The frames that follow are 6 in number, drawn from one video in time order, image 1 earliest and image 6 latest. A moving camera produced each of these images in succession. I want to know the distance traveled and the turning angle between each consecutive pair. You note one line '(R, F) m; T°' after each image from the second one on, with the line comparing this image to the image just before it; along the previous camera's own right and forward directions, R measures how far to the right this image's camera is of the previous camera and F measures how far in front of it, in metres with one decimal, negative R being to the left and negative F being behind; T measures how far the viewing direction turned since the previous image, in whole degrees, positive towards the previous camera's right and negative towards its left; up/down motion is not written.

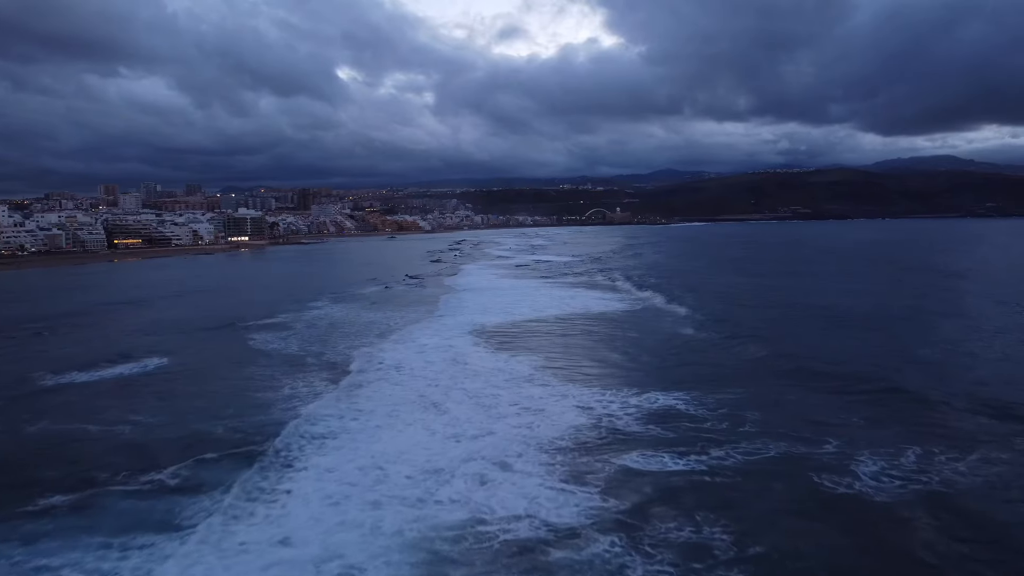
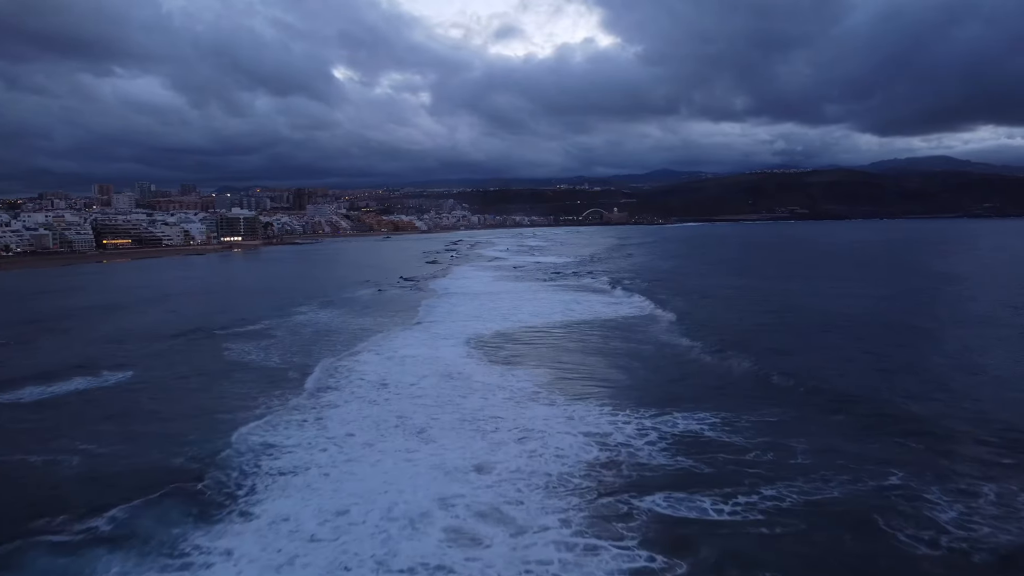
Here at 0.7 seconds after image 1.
(-0.1, +0.6) m; 0°
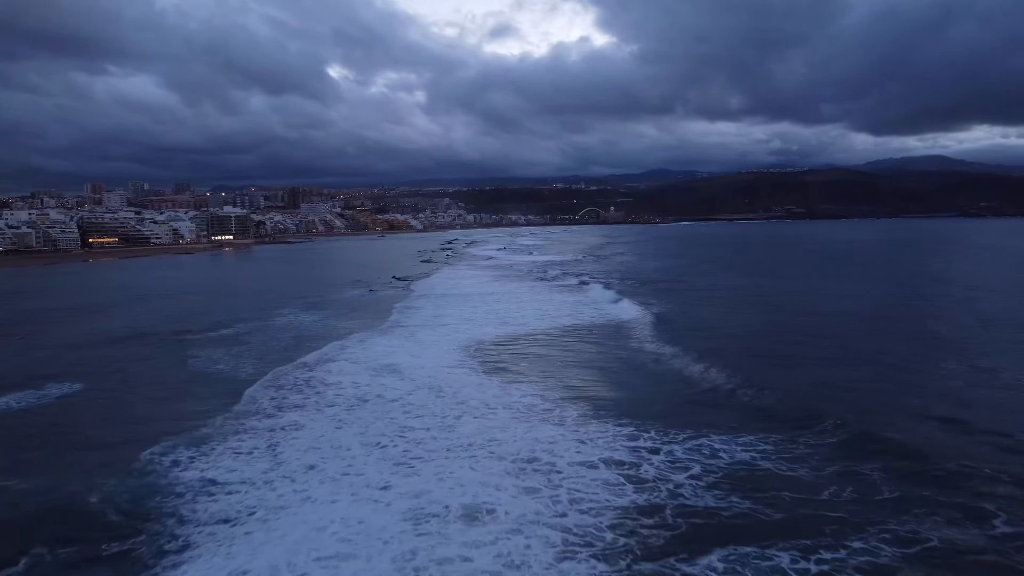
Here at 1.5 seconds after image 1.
(-0.1, +0.7) m; 0°
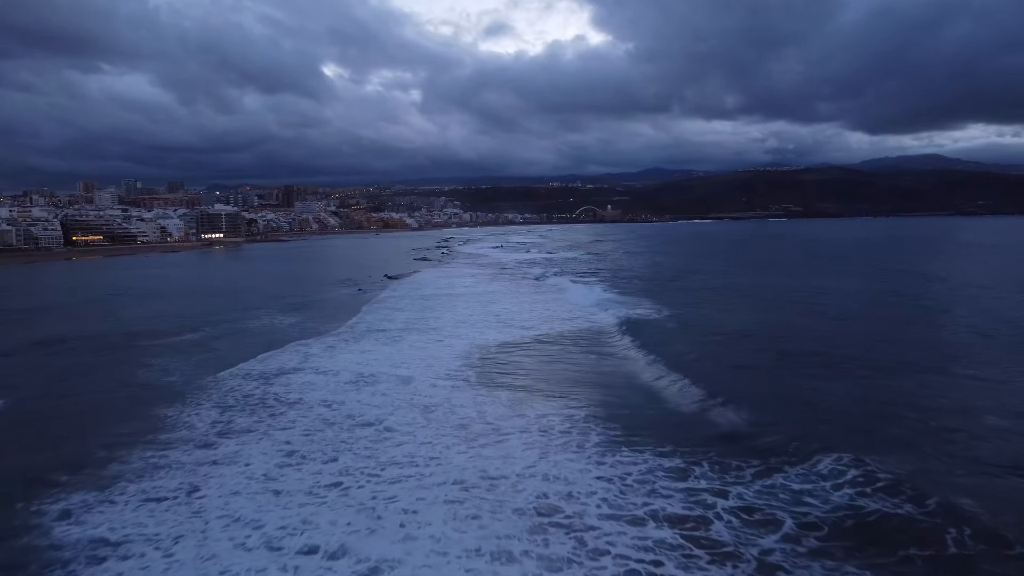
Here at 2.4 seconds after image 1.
(-0.1, +0.8) m; 0°
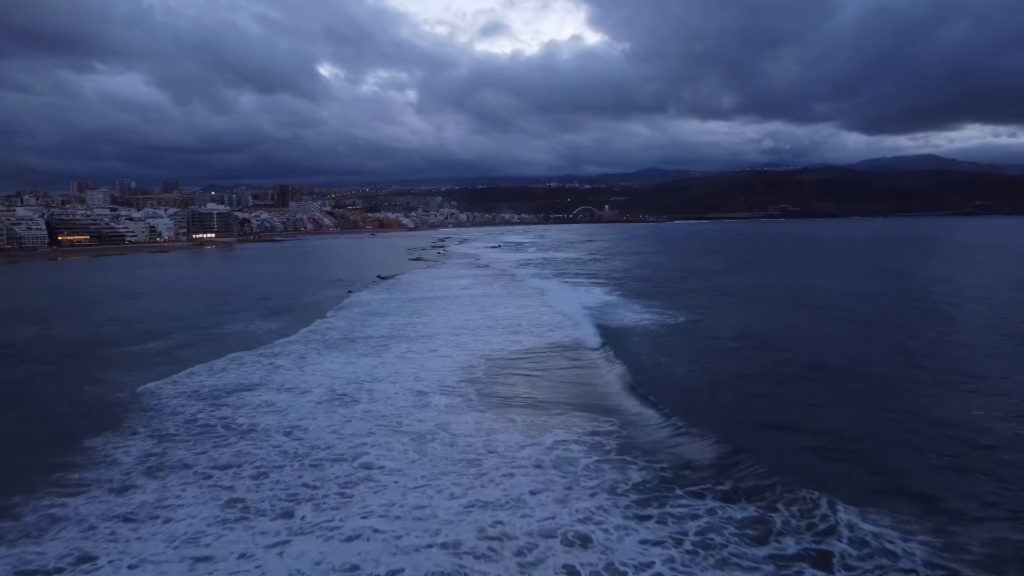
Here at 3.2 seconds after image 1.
(-0.1, +0.7) m; 0°
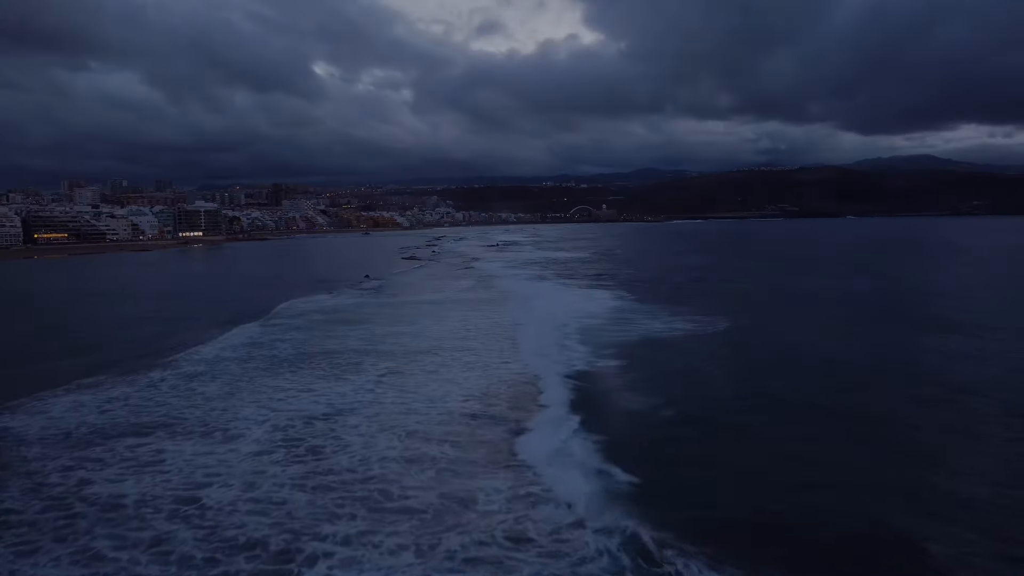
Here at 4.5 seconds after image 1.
(-0.1, +1.2) m; 0°
